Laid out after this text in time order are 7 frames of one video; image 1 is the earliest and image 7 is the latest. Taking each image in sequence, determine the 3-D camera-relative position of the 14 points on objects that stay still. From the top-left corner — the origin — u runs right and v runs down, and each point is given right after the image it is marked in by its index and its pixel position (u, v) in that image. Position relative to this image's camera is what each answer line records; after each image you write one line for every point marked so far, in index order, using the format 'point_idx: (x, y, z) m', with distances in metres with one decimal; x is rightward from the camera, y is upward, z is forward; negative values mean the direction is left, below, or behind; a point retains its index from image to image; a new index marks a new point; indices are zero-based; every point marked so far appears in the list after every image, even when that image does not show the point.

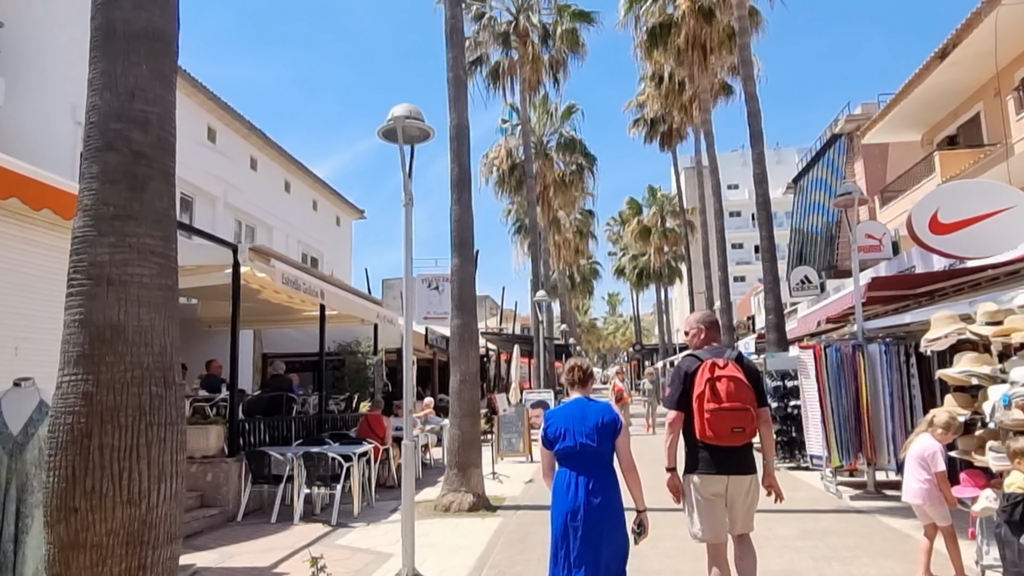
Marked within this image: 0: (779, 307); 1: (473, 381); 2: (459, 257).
0: (+5.5, -0.4, +15.3) m
1: (-0.5, -1.3, +10.0) m
2: (-0.7, +0.4, +10.2) m
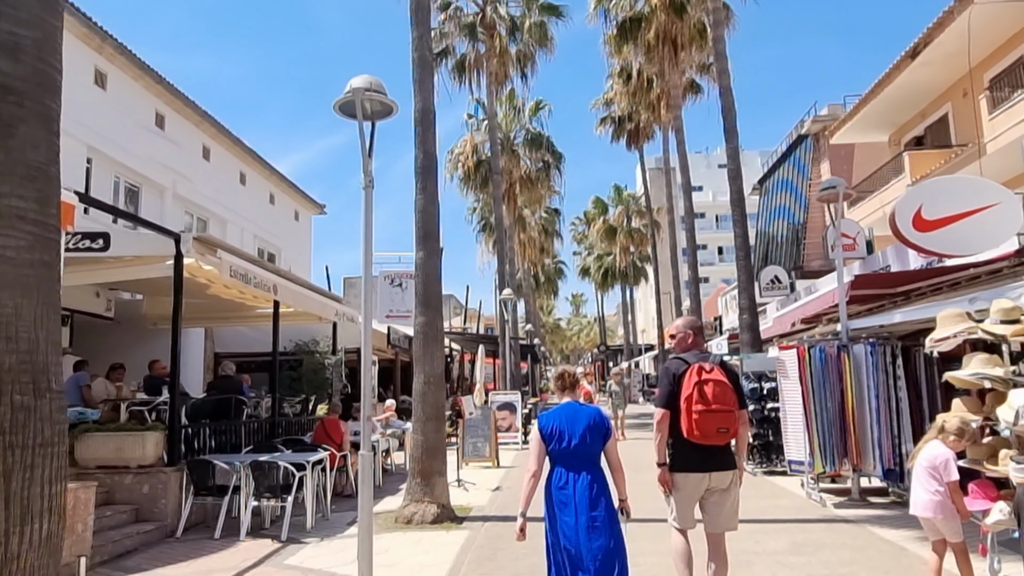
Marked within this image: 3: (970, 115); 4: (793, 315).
0: (+4.9, -0.4, +14.9) m
1: (-0.9, -1.2, +9.3) m
2: (-1.1, +0.5, +9.5) m
3: (+12.1, +4.6, +19.6) m
4: (+5.2, -0.5, +13.7) m
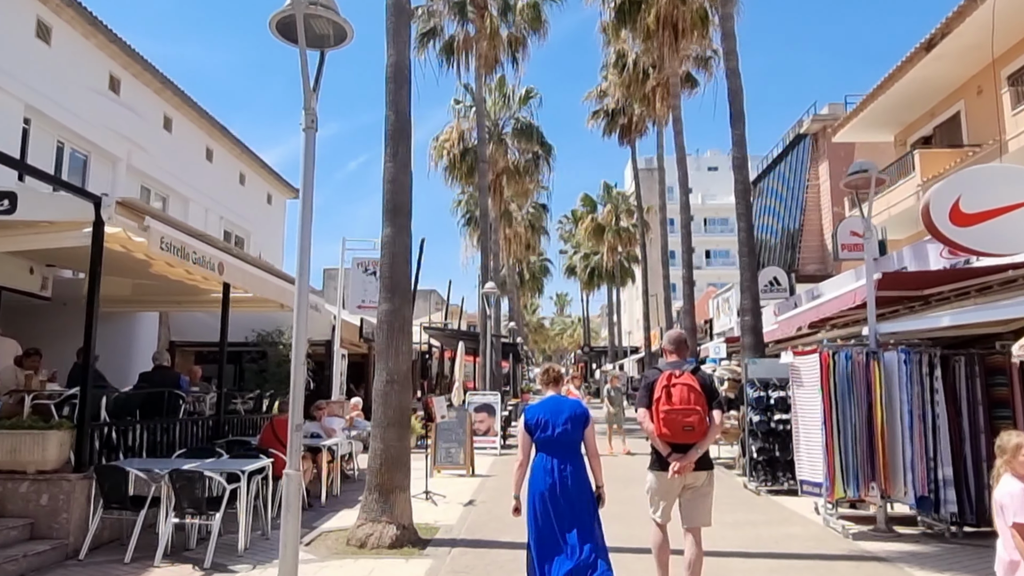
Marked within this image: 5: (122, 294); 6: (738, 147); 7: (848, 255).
0: (+4.5, -0.4, +13.7) m
1: (-1.2, -1.0, +7.9) m
2: (-1.3, +0.7, +8.2) m
3: (+11.8, +4.4, +18.5) m
4: (+4.9, -0.5, +12.5) m
5: (-7.3, -0.1, +13.9) m
6: (+4.3, +2.7, +14.2) m
7: (+6.7, +0.7, +14.6) m
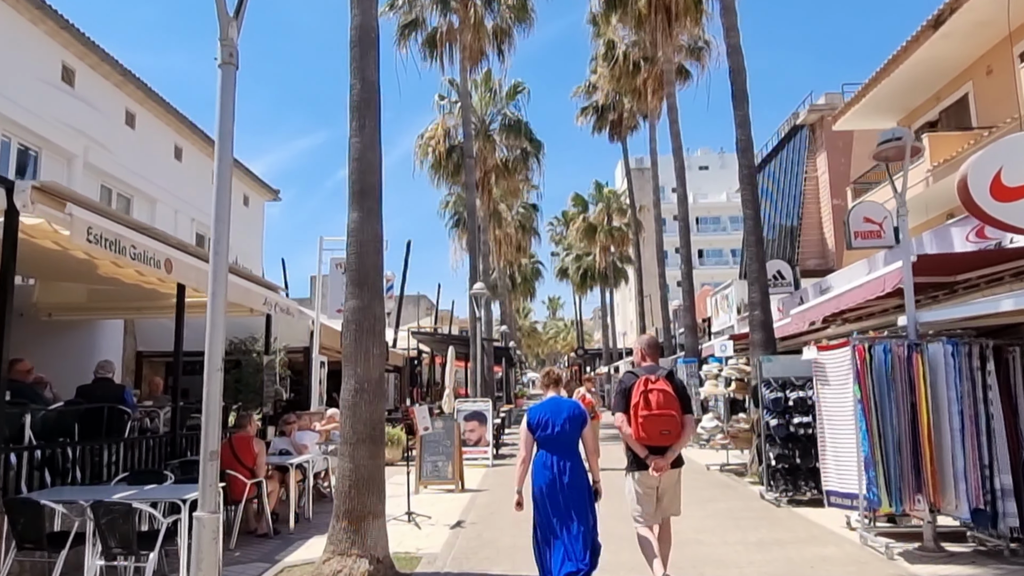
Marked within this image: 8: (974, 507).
0: (+4.3, -0.2, +12.7) m
1: (-1.3, -1.0, +6.8) m
2: (-1.5, +0.7, +7.1) m
3: (+11.5, +4.6, +17.6) m
4: (+4.8, -0.3, +11.5) m
5: (-7.5, -0.2, +12.7) m
6: (+4.1, +2.8, +13.2) m
7: (+6.5, +0.8, +13.6) m
8: (+4.2, -2.0, +6.7) m
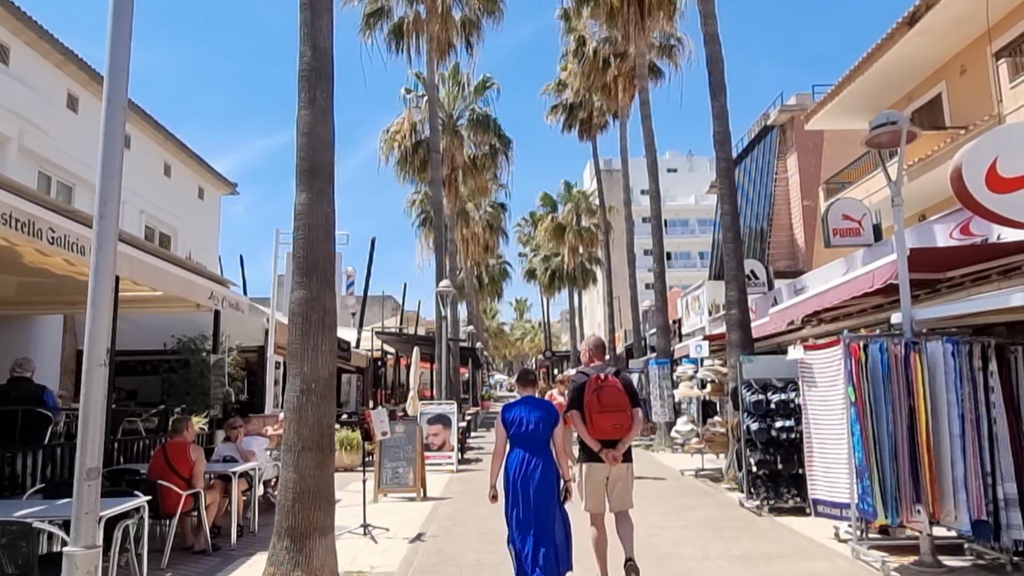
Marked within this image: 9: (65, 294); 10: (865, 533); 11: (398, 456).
0: (+3.8, -0.2, +12.2) m
1: (-1.5, -0.9, +6.1) m
2: (-1.8, +0.8, +6.3) m
3: (+10.7, +4.6, +17.4) m
4: (+4.3, -0.3, +11.0) m
5: (-8.0, -0.1, +11.7) m
6: (+3.5, +2.9, +12.7) m
7: (+5.9, +0.8, +13.2) m
8: (+3.9, -1.9, +6.2) m
9: (-7.1, -0.1, +11.9) m
10: (+3.3, -2.3, +7.0) m
11: (-1.7, -2.5, +11.1) m
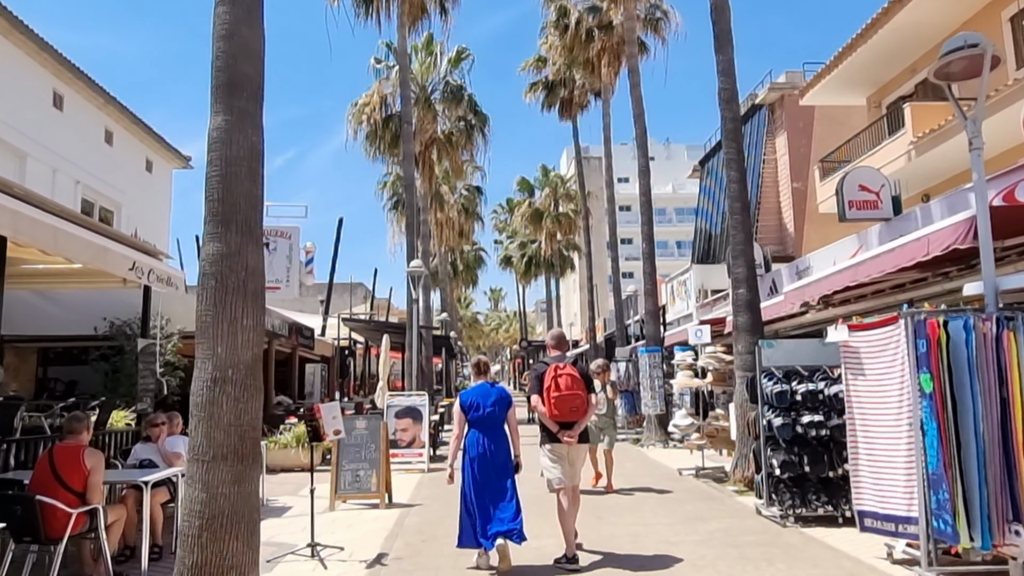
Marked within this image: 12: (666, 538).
0: (+3.5, +0.1, +10.8) m
1: (-1.6, -0.6, +4.5) m
2: (-1.8, +1.1, +4.7) m
3: (+10.3, +5.0, +16.2) m
4: (+4.0, 0.0, +9.6) m
5: (-8.3, +0.3, +9.9) m
6: (+3.2, +3.2, +11.3) m
7: (+5.5, +1.2, +11.9) m
8: (+3.8, -1.7, +4.9) m
9: (-7.4, +0.3, +10.1) m
10: (+3.2, -2.0, +5.6) m
11: (-2.0, -2.2, +9.5) m
12: (+1.6, -2.5, +7.5) m
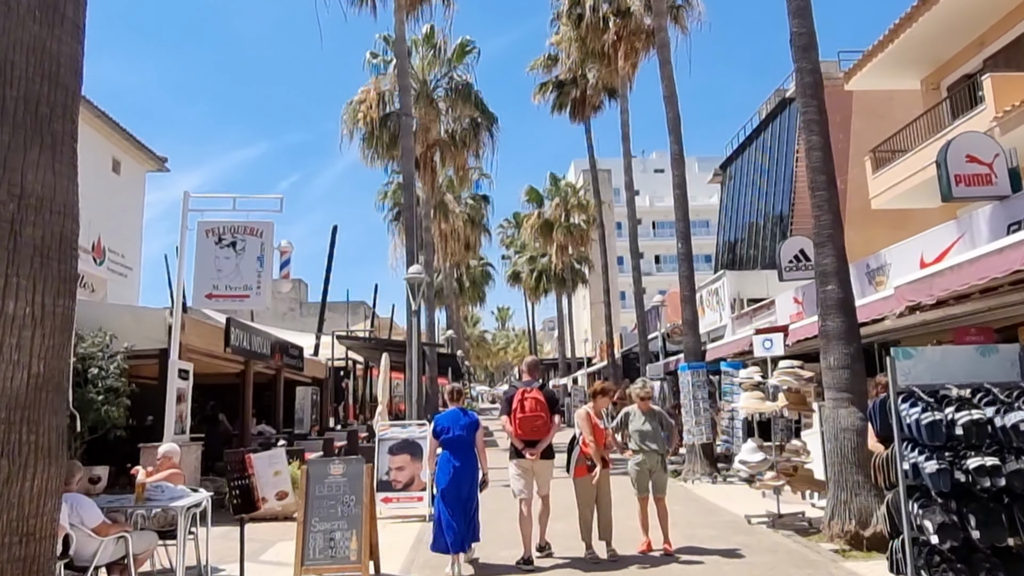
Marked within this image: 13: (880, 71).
0: (+3.8, +0.2, +8.4) m
1: (-1.4, -0.4, +2.1) m
2: (-1.7, +1.3, +2.4) m
3: (+10.5, +4.9, +13.8) m
4: (+4.3, +0.1, +7.2) m
5: (-8.0, +0.2, +7.6) m
6: (+3.5, +3.2, +8.9) m
7: (+5.8, +1.2, +9.5) m
8: (+4.0, -1.5, +2.4) m
9: (-7.1, +0.2, +7.8) m
10: (+3.4, -1.8, +3.1) m
11: (-1.7, -2.1, +7.1) m
12: (+1.8, -2.4, +5.1) m
13: (+9.3, +5.5, +18.7) m
